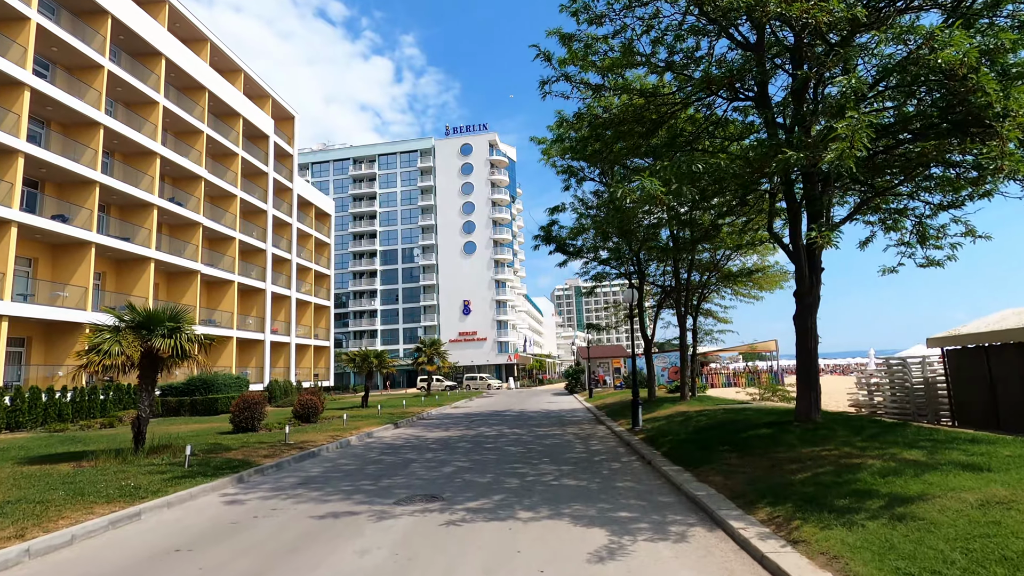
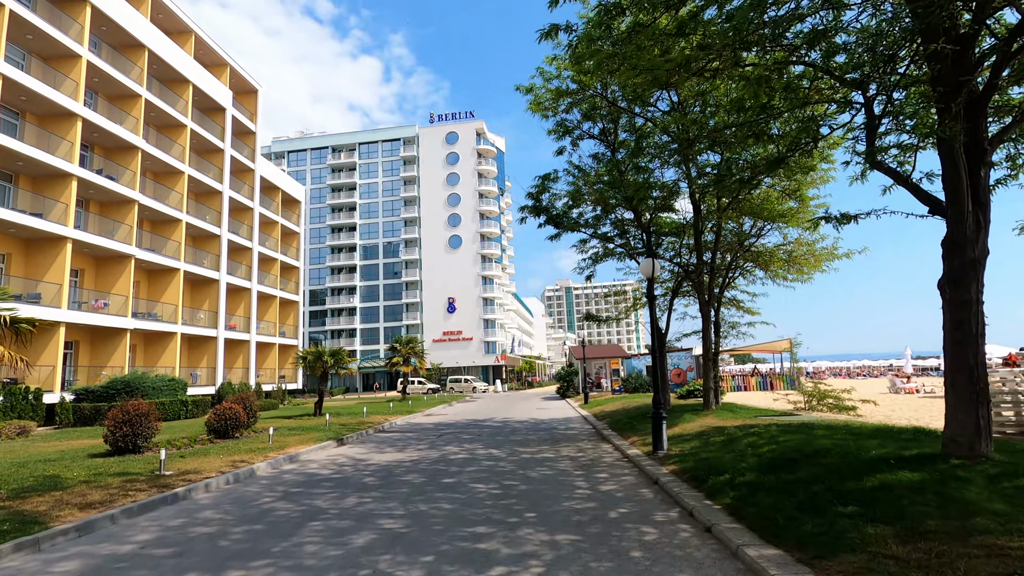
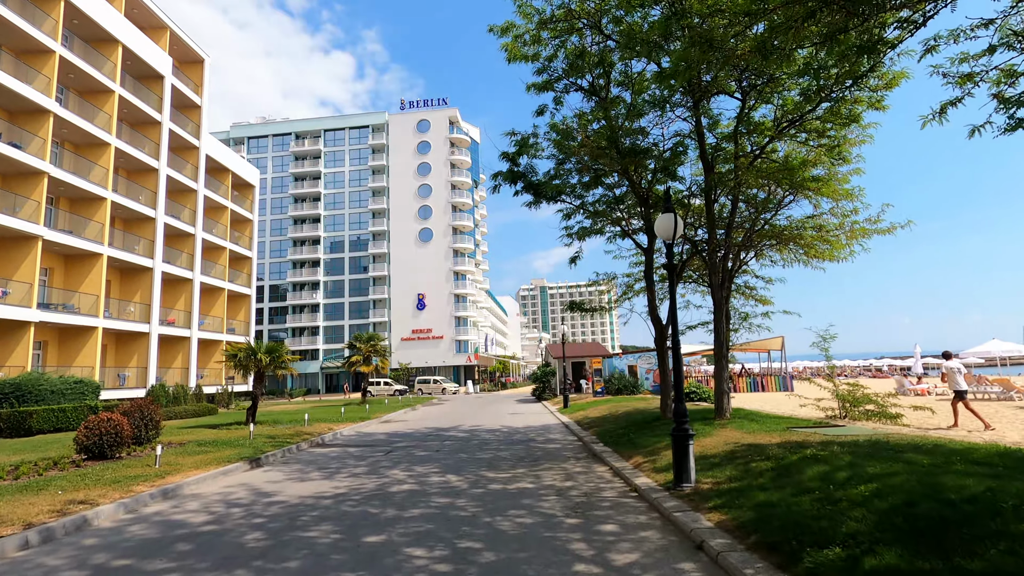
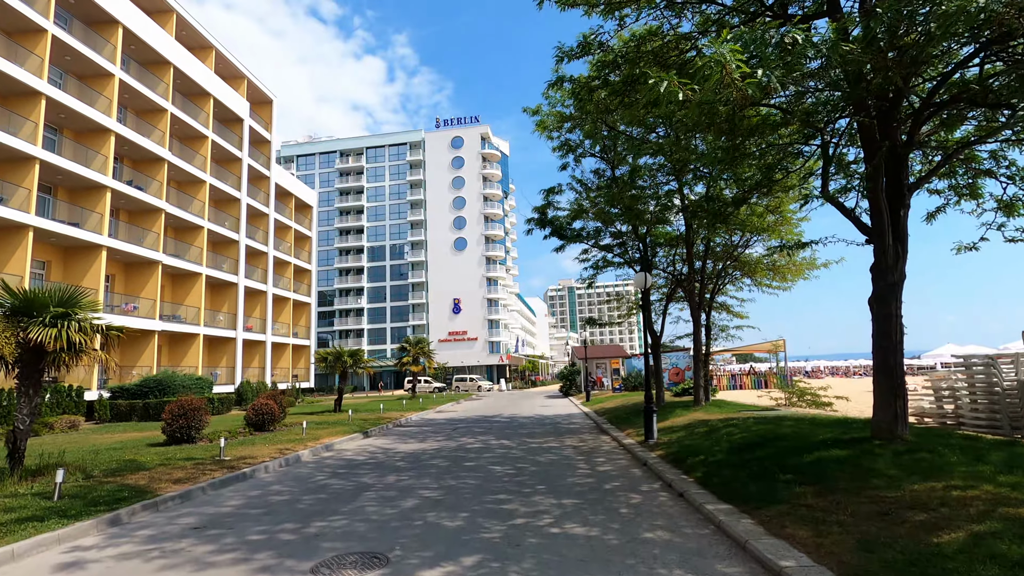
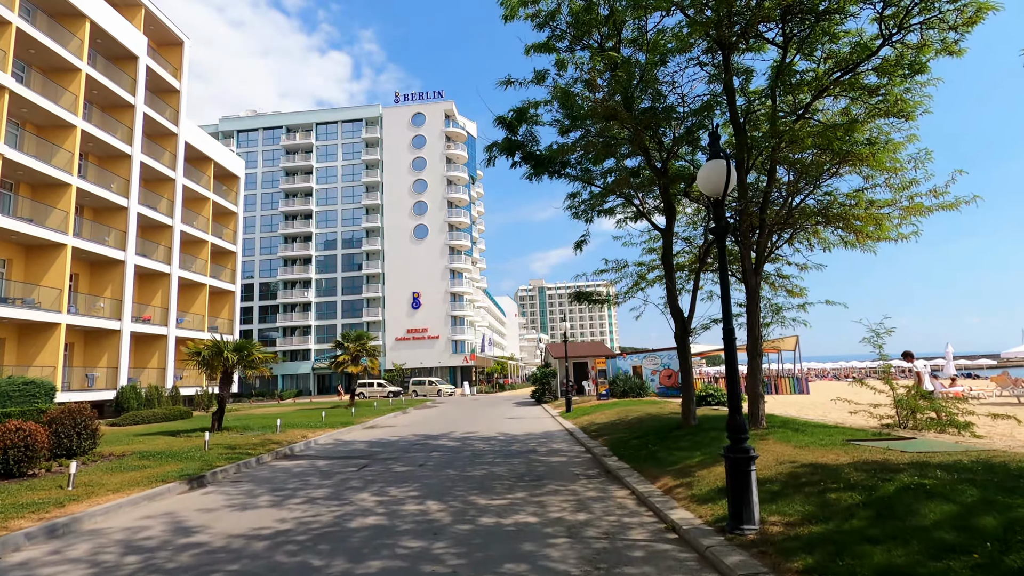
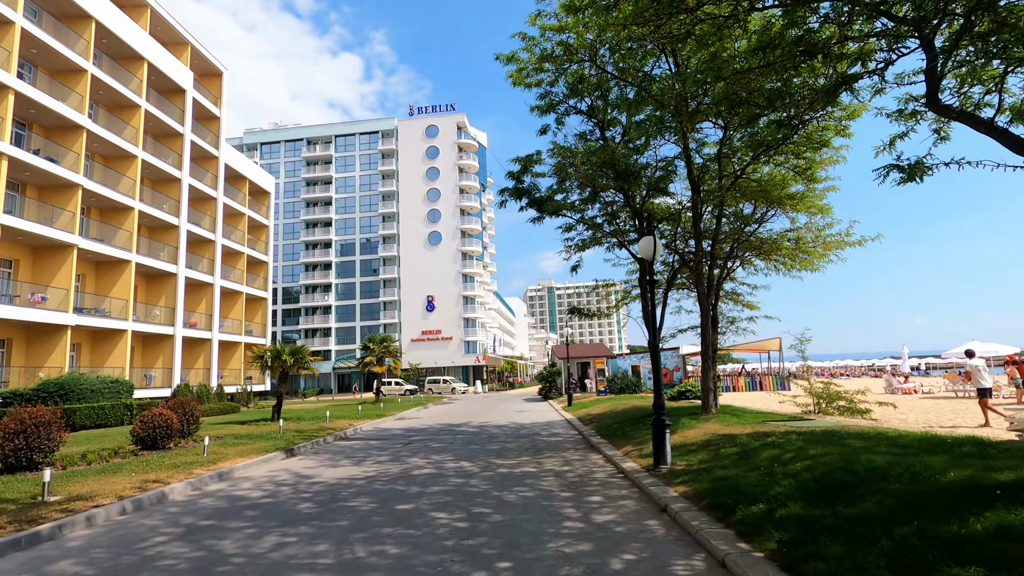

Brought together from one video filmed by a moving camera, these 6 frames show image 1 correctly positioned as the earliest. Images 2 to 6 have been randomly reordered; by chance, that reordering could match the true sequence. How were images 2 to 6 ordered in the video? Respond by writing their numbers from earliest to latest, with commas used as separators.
4, 2, 6, 3, 5
